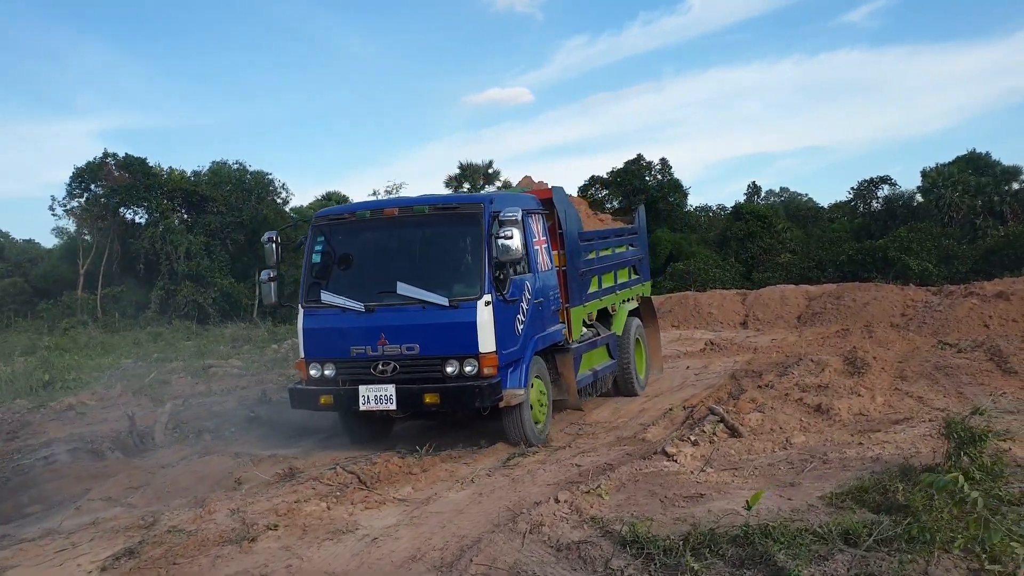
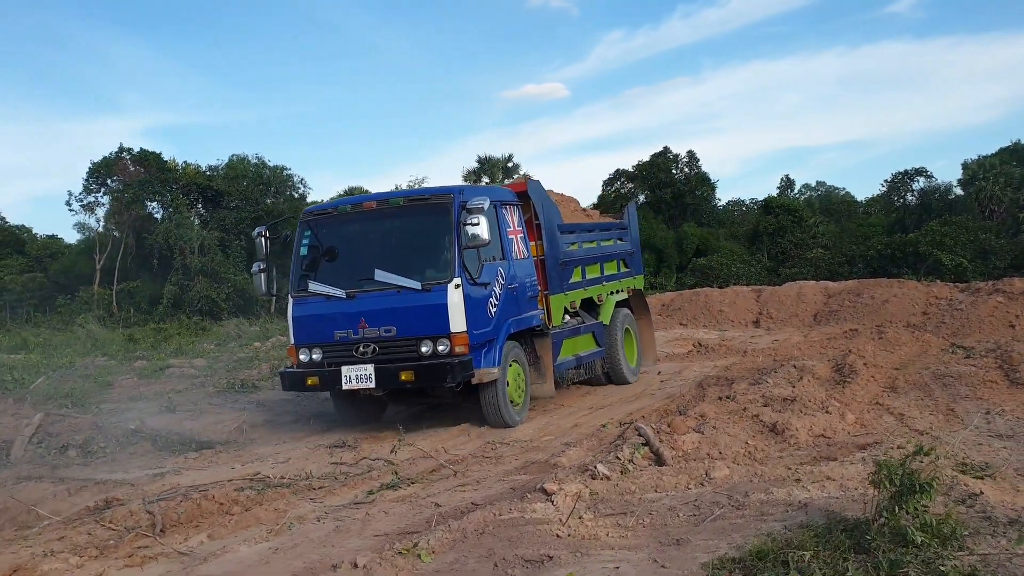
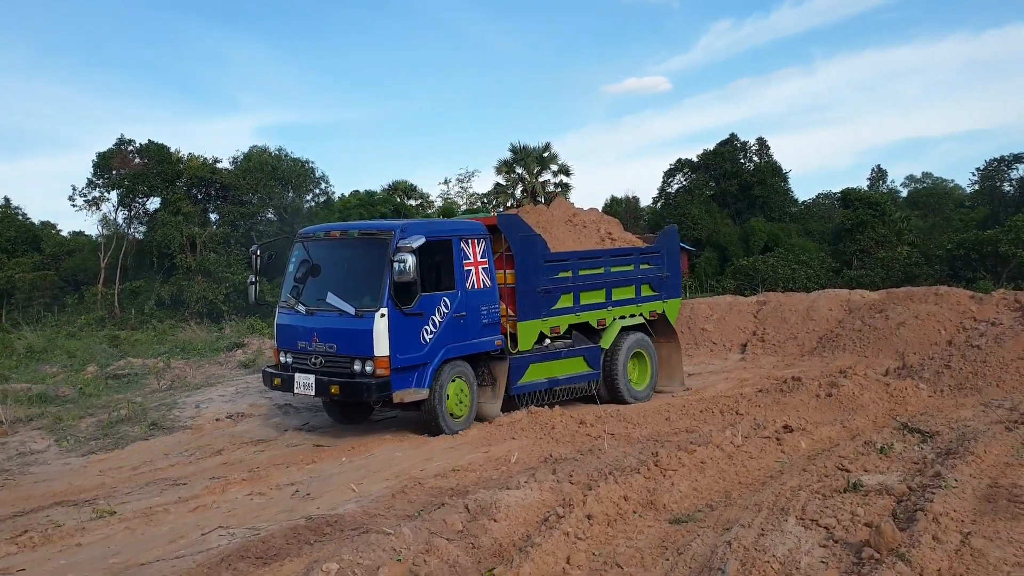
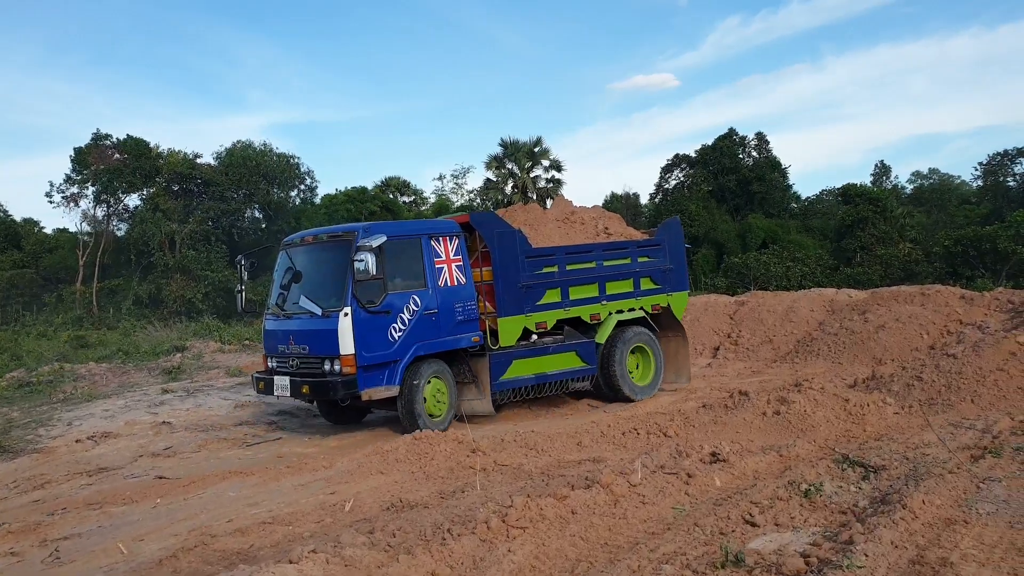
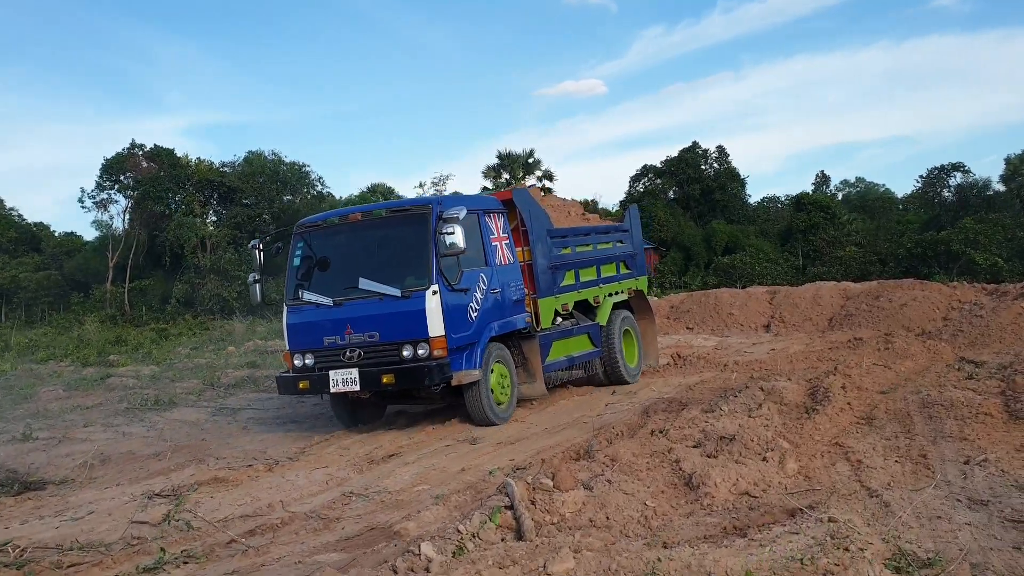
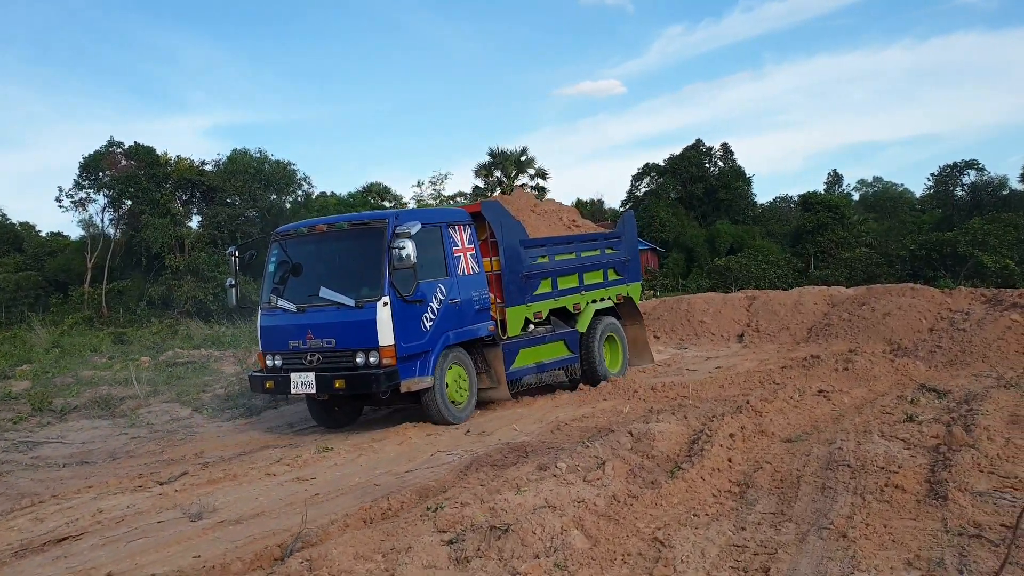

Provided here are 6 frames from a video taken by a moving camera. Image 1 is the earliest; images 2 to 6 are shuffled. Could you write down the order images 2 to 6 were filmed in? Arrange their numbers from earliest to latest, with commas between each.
2, 5, 6, 3, 4
